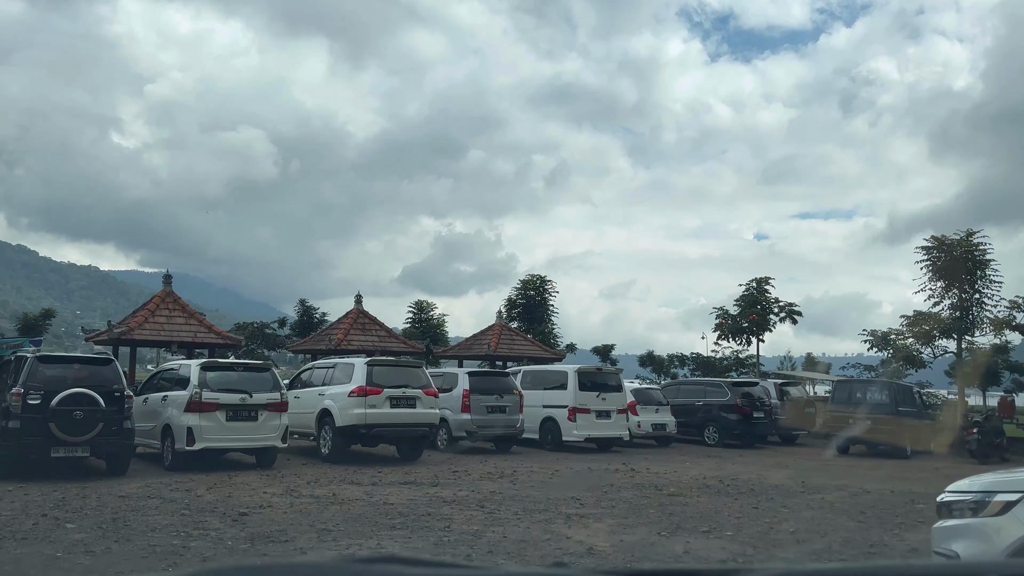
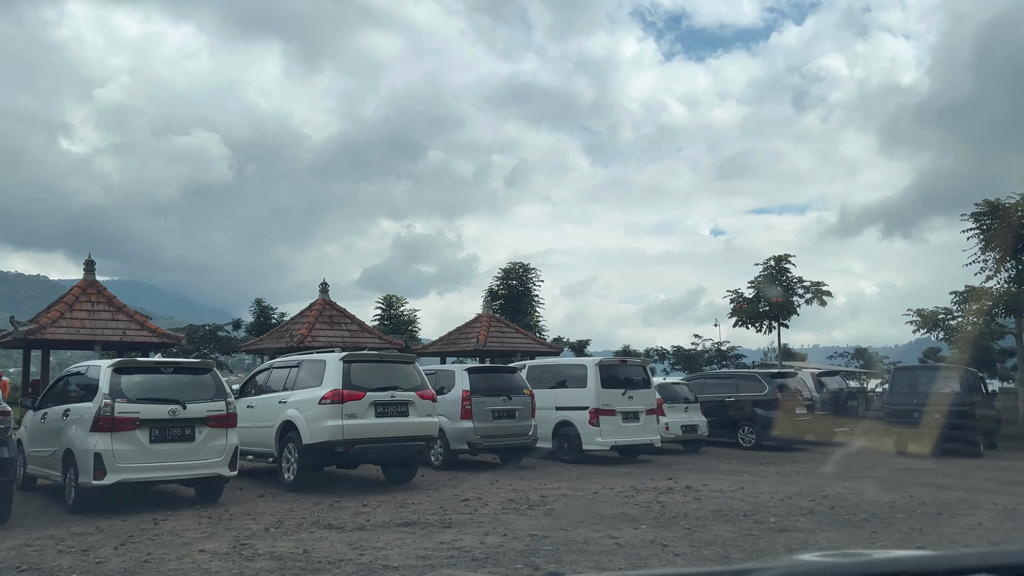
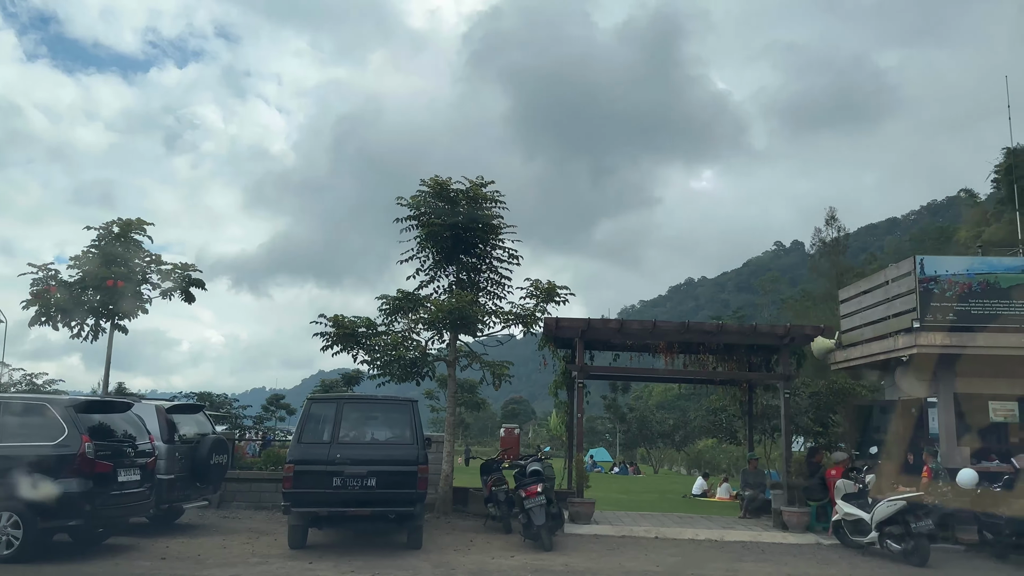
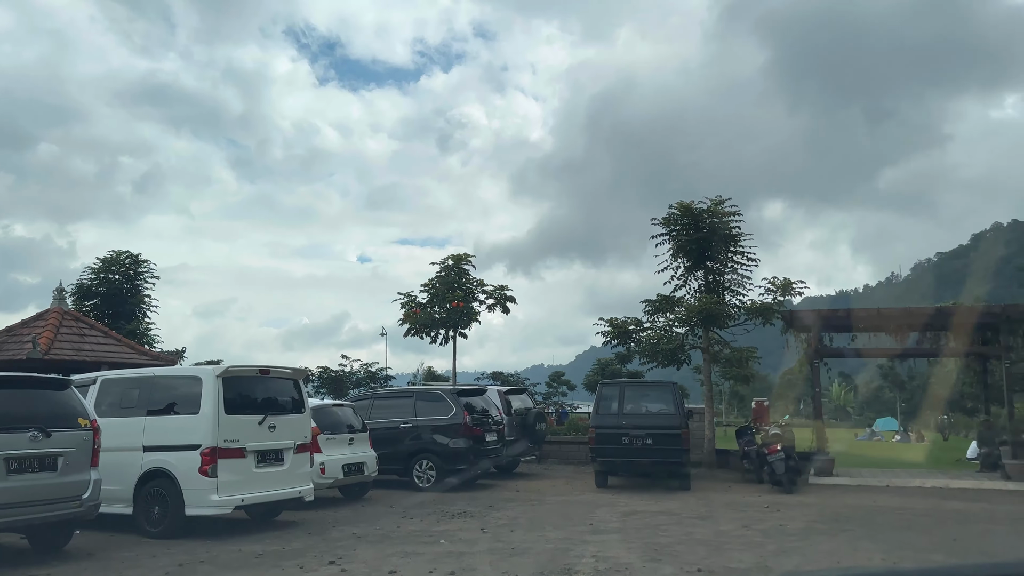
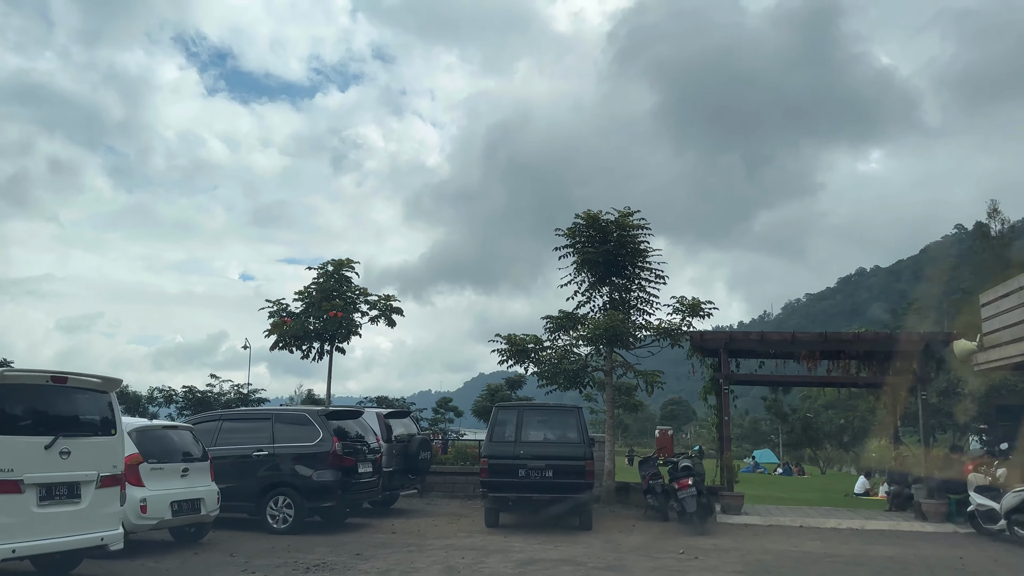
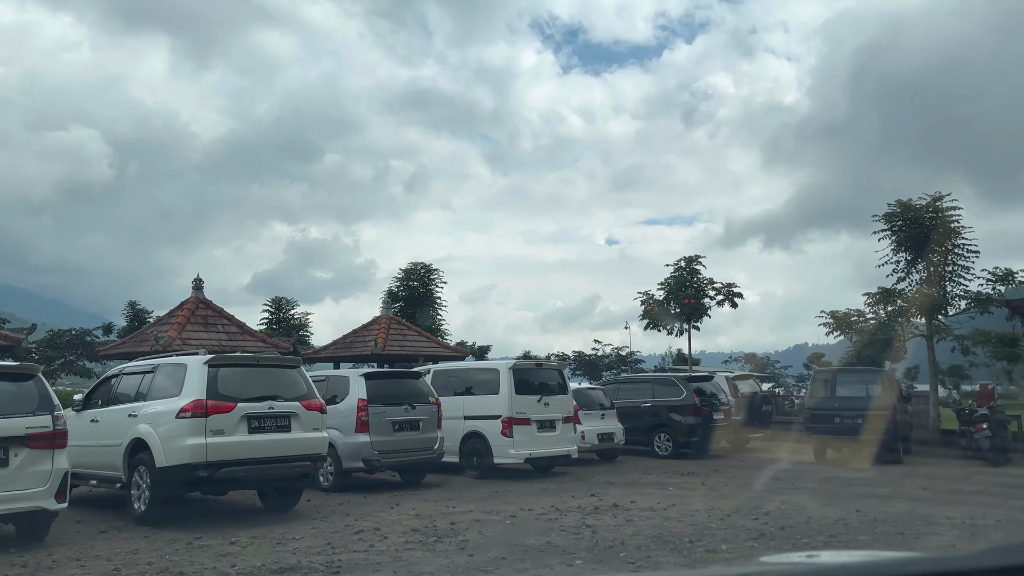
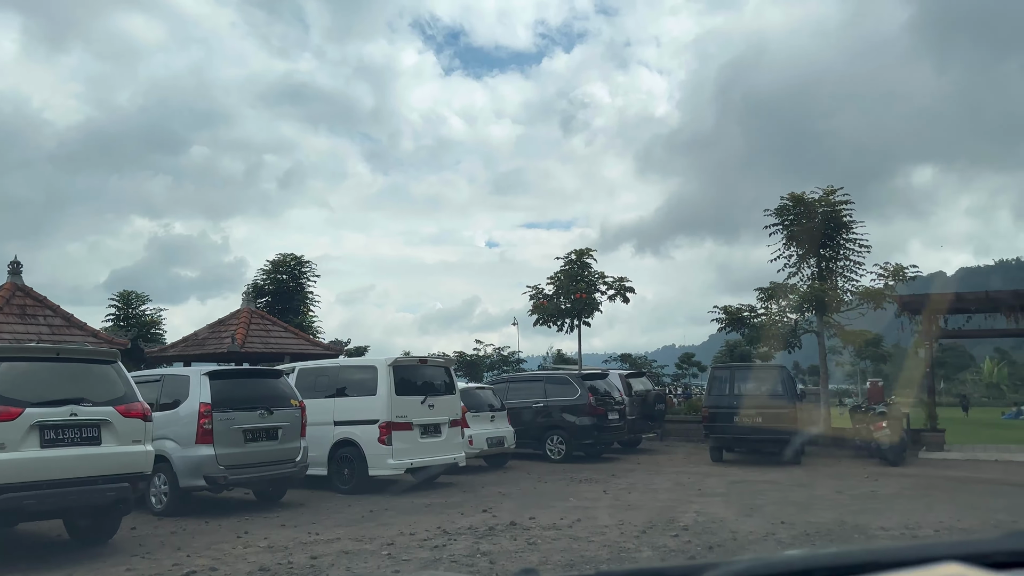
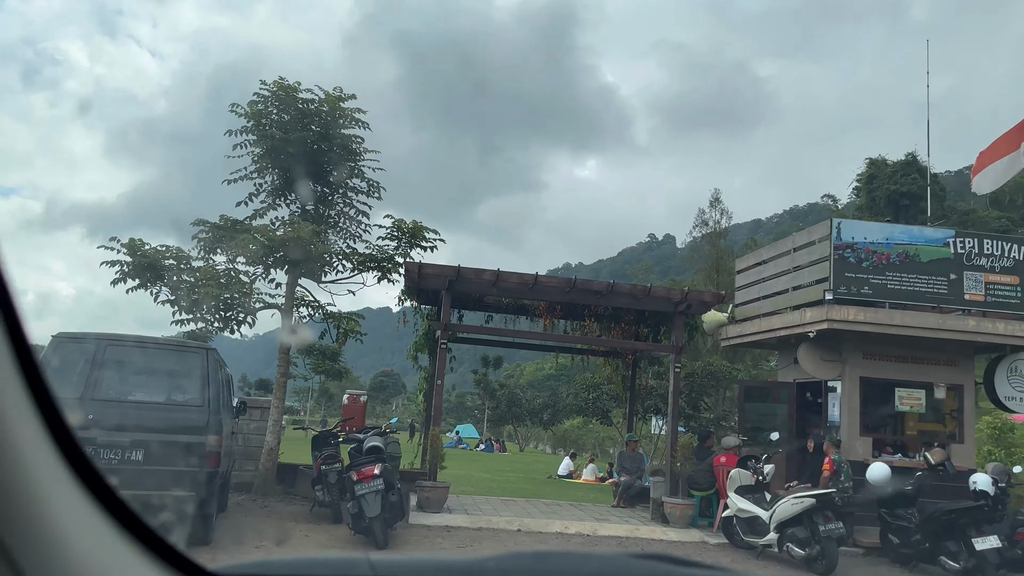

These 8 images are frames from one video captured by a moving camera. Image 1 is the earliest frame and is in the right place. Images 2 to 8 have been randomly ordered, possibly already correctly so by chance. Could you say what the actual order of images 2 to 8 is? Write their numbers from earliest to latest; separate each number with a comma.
2, 6, 7, 4, 5, 3, 8
